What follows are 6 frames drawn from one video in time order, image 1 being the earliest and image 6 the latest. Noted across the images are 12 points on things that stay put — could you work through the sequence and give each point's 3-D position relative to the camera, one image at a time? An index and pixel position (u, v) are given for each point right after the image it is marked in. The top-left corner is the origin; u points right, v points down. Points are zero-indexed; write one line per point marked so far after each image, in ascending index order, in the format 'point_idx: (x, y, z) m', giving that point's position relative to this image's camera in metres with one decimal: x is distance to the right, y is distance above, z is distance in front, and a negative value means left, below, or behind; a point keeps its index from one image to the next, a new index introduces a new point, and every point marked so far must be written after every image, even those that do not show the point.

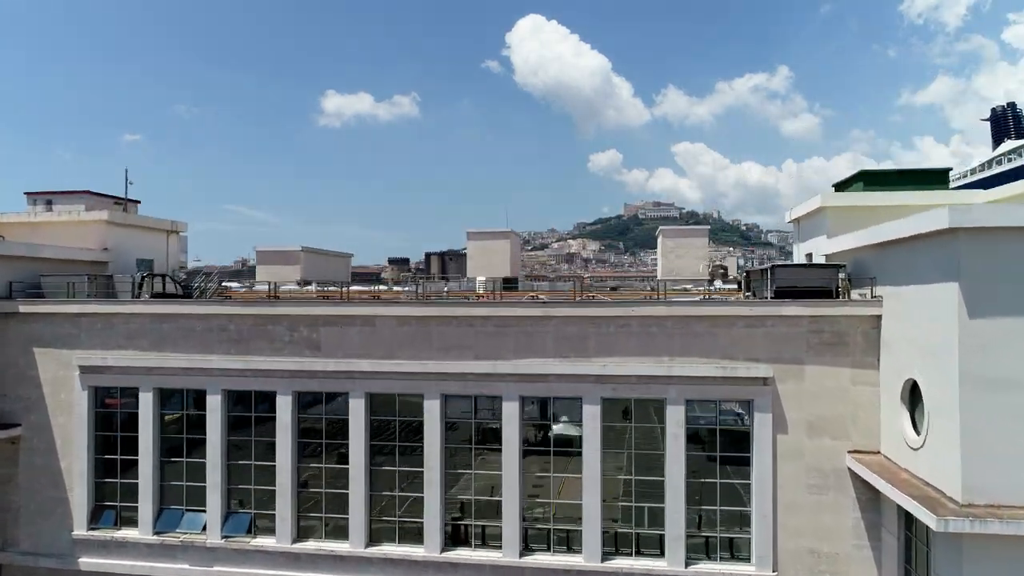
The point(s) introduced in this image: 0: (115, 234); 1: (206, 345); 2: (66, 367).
0: (-8.2, +1.1, +12.7) m
1: (-4.9, -0.9, +9.8) m
2: (-7.4, -1.3, +10.2) m
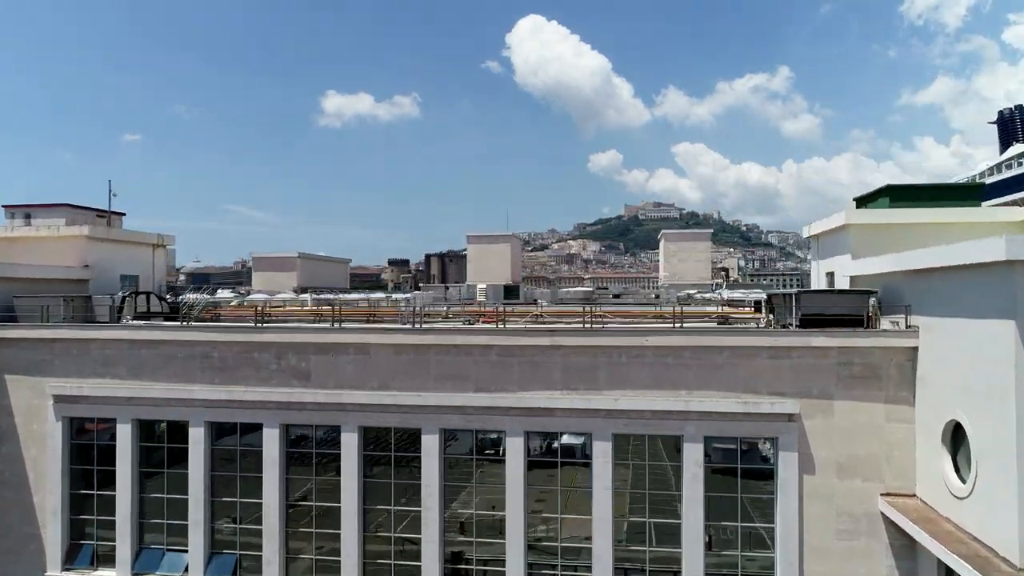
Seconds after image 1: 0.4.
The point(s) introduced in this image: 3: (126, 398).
0: (-8.2, +0.7, +12.1) m
1: (-4.8, -1.3, +9.2) m
2: (-7.3, -1.7, +9.5) m
3: (-5.8, -1.6, +9.2) m
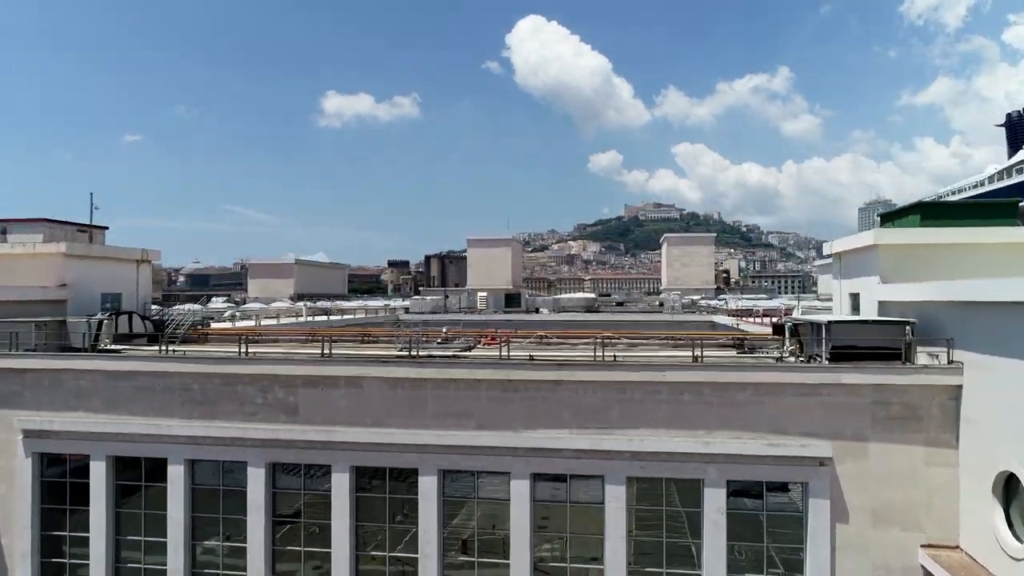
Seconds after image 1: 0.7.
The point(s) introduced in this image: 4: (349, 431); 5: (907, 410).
0: (-8.1, +0.4, +11.4) m
1: (-4.8, -1.6, +8.5) m
2: (-7.3, -2.0, +8.9) m
3: (-5.8, -2.0, +8.6) m
4: (-2.1, -1.9, +8.0) m
5: (+4.6, -1.4, +7.2) m
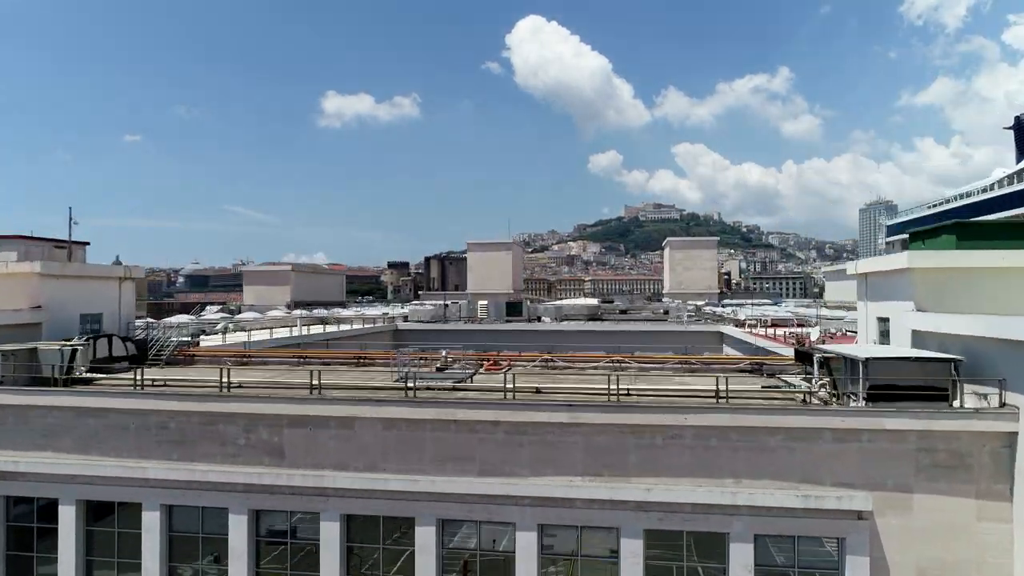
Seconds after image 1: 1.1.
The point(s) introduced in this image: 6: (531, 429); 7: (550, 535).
0: (-8.0, 0.0, +10.7) m
1: (-4.7, -2.0, +7.8) m
2: (-7.2, -2.4, +8.2) m
3: (-5.7, -2.4, +7.9) m
4: (-2.1, -2.2, +7.3) m
5: (+4.7, -1.8, +6.5) m
6: (+0.2, -1.6, +7.1) m
7: (+0.4, -2.9, +7.1) m
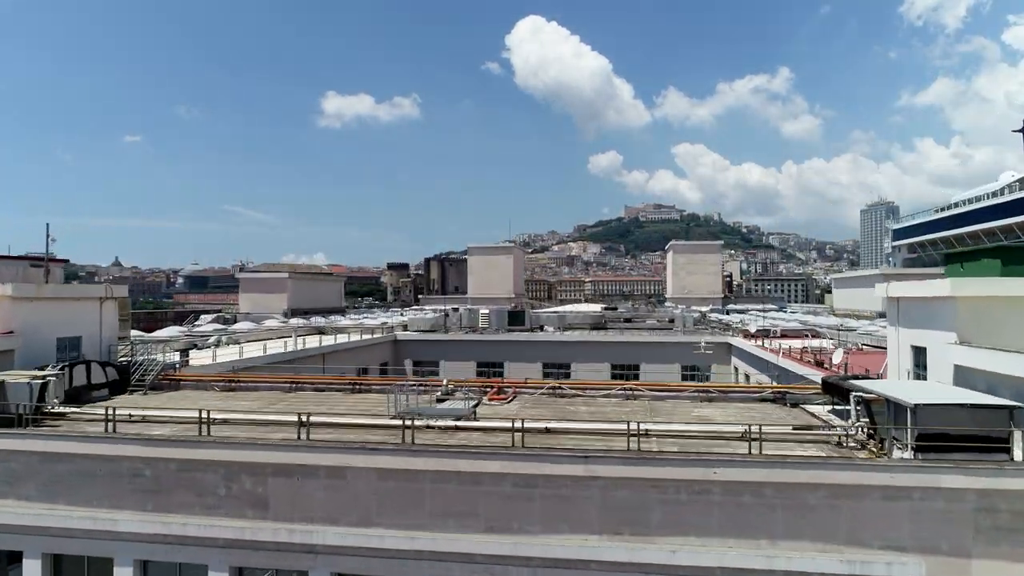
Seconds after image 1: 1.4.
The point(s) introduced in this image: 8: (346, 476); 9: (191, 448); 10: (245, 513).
0: (-7.9, -0.4, +10.0) m
1: (-4.6, -2.4, +7.1) m
2: (-7.1, -2.8, +7.5) m
3: (-5.6, -2.8, +7.2) m
4: (-2.0, -2.6, +6.6) m
5: (+4.8, -2.2, +5.8) m
6: (+0.3, -2.0, +6.4) m
7: (+0.5, -3.2, +6.4) m
8: (-1.8, -2.0, +6.7) m
9: (-3.6, -1.8, +6.9) m
10: (-3.0, -2.5, +6.8) m
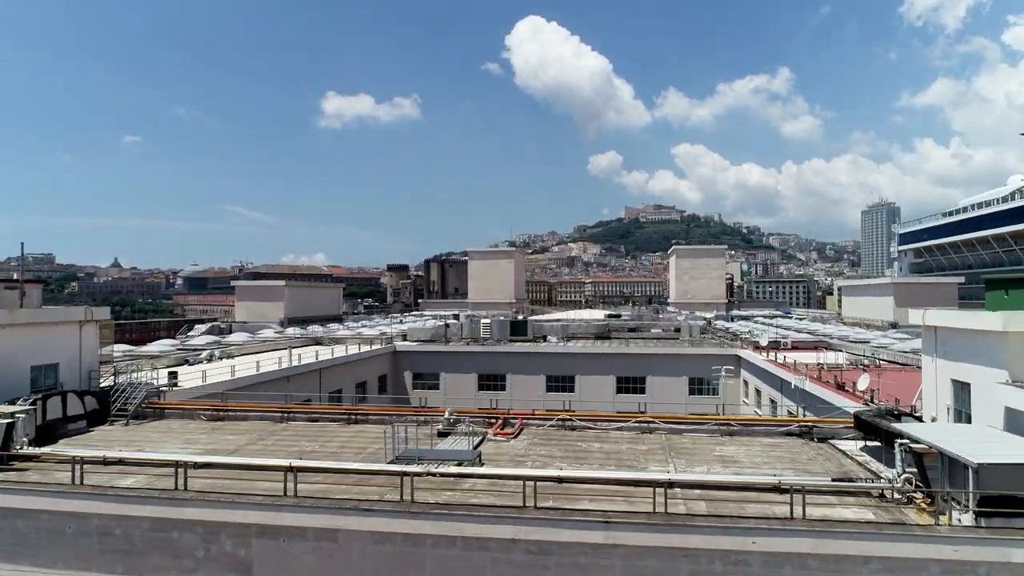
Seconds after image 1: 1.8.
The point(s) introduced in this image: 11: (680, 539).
0: (-7.8, -0.8, +9.3) m
1: (-4.5, -2.8, +6.4) m
2: (-7.0, -3.2, +6.8) m
3: (-5.5, -3.2, +6.5) m
4: (-1.9, -3.0, +5.9) m
5: (+4.9, -2.6, +5.1) m
6: (+0.4, -2.4, +5.7) m
7: (+0.6, -3.7, +5.7) m
8: (-1.7, -2.4, +6.0) m
9: (-3.5, -2.2, +6.2) m
10: (-2.9, -2.9, +6.1) m
11: (+1.5, -2.2, +5.5) m
